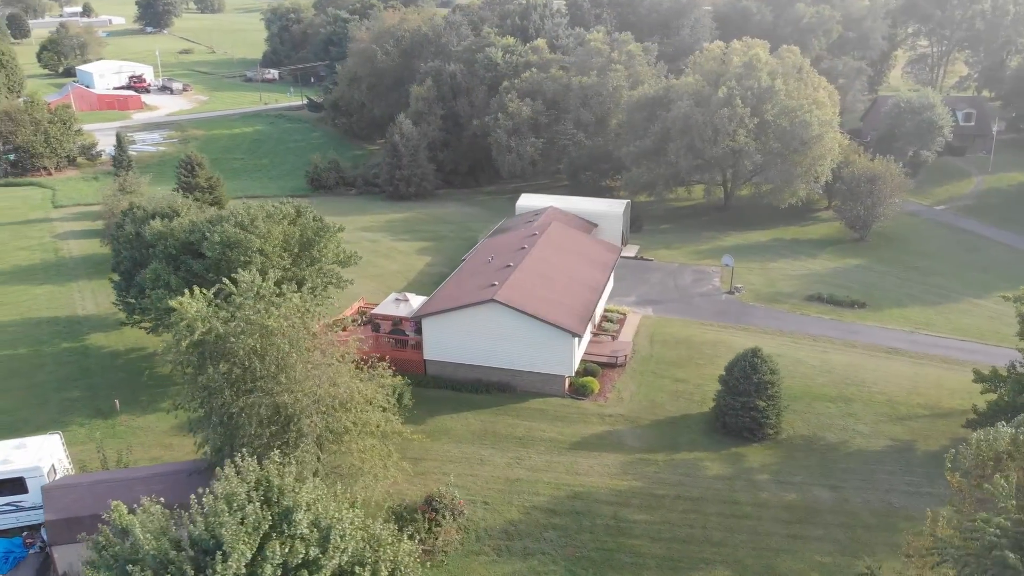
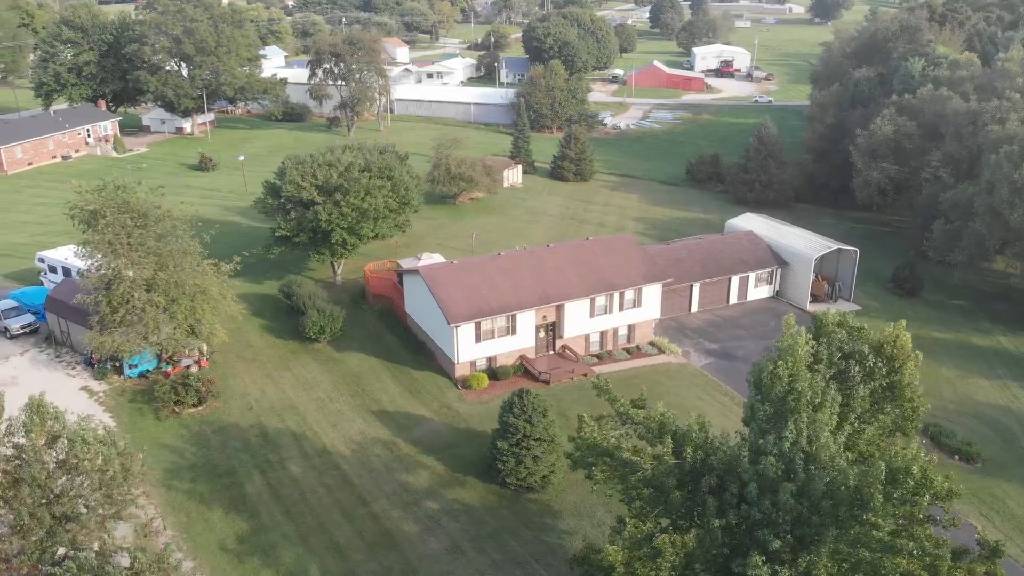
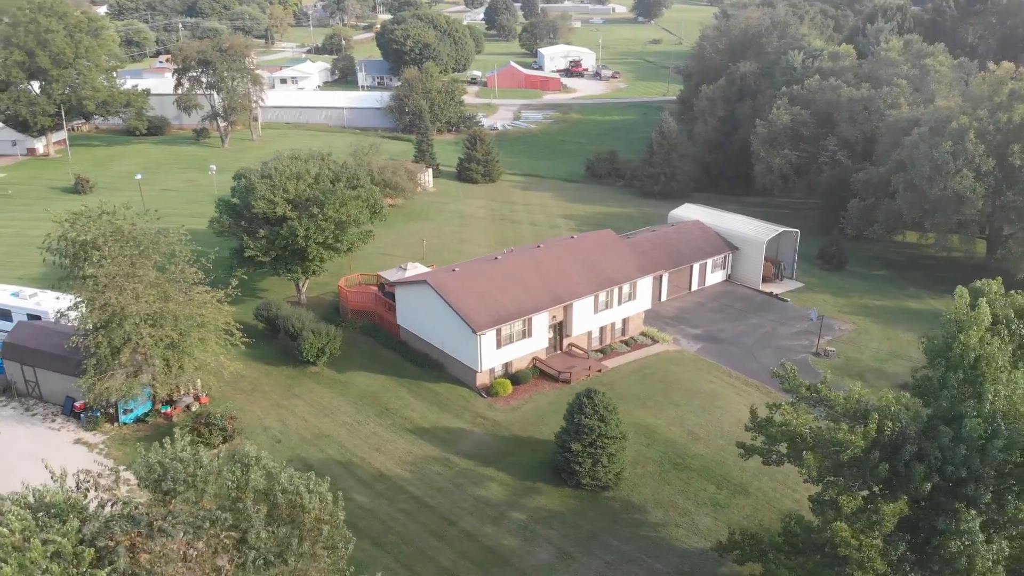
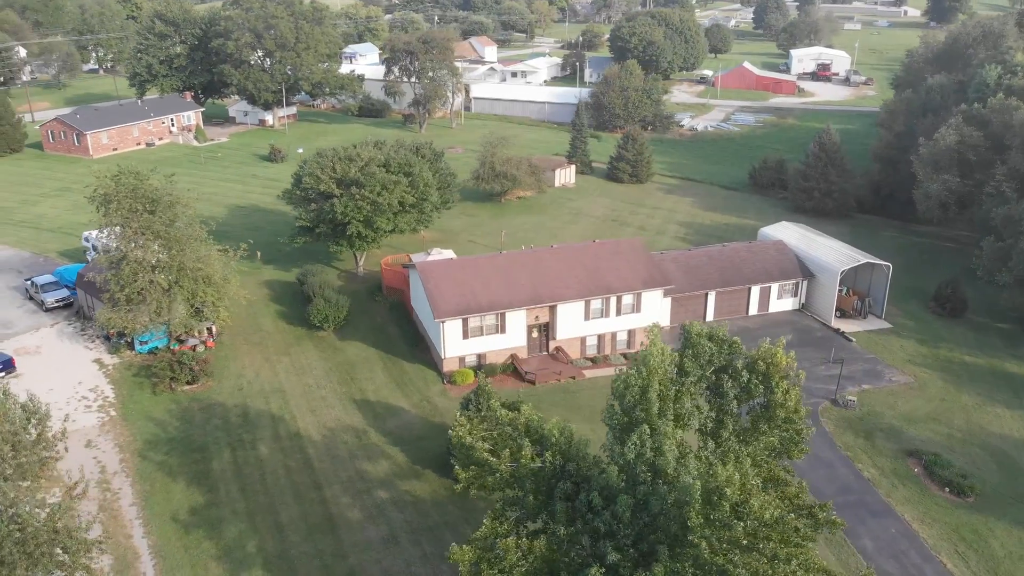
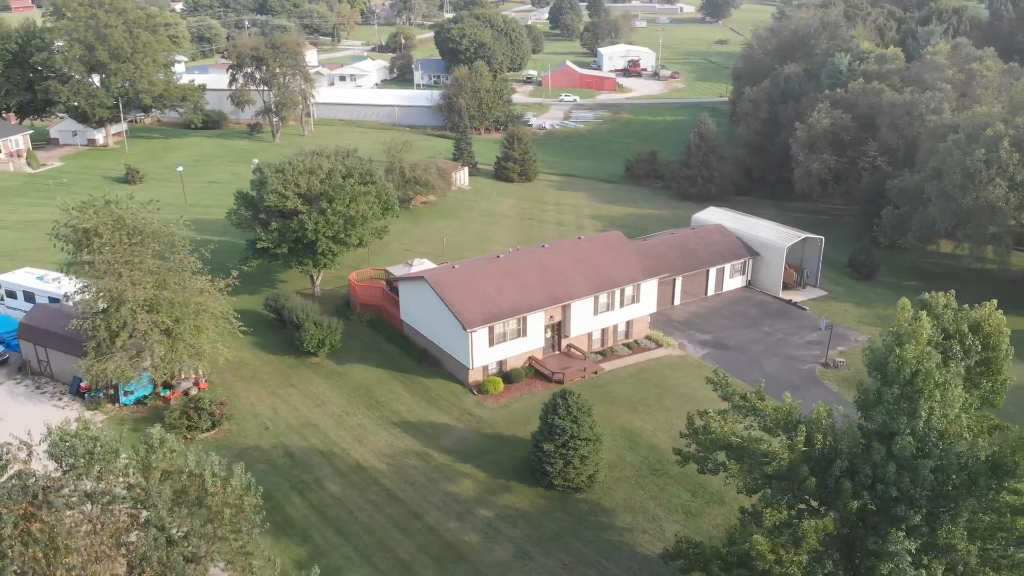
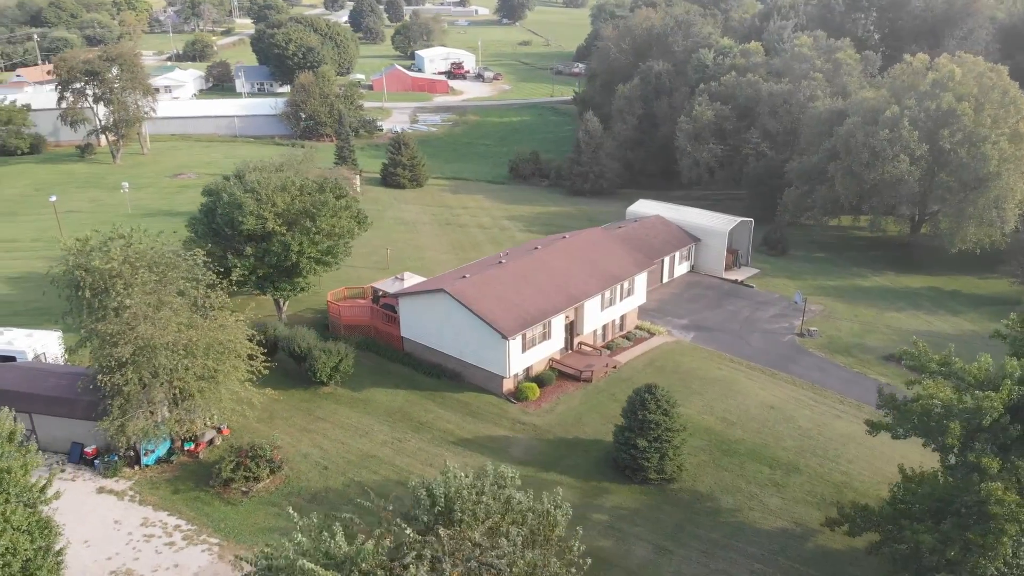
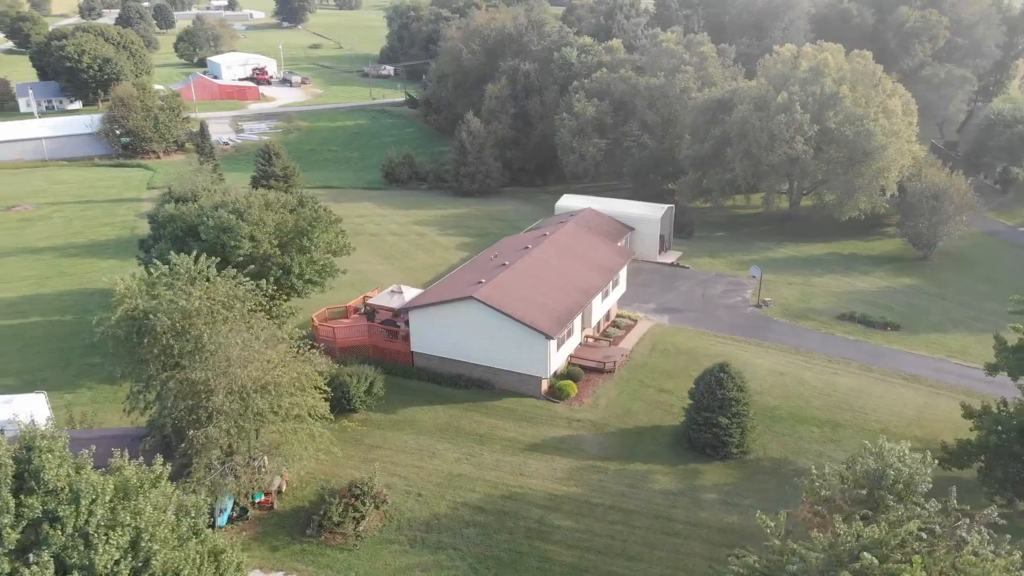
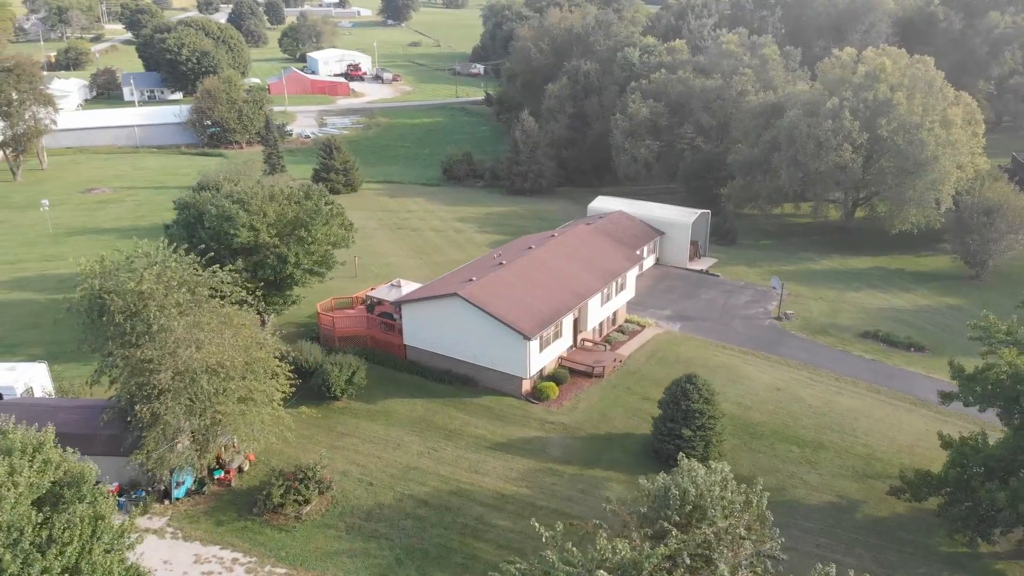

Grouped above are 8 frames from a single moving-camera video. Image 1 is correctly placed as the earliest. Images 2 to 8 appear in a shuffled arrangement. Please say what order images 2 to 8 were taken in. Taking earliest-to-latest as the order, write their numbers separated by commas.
7, 8, 6, 3, 5, 2, 4
